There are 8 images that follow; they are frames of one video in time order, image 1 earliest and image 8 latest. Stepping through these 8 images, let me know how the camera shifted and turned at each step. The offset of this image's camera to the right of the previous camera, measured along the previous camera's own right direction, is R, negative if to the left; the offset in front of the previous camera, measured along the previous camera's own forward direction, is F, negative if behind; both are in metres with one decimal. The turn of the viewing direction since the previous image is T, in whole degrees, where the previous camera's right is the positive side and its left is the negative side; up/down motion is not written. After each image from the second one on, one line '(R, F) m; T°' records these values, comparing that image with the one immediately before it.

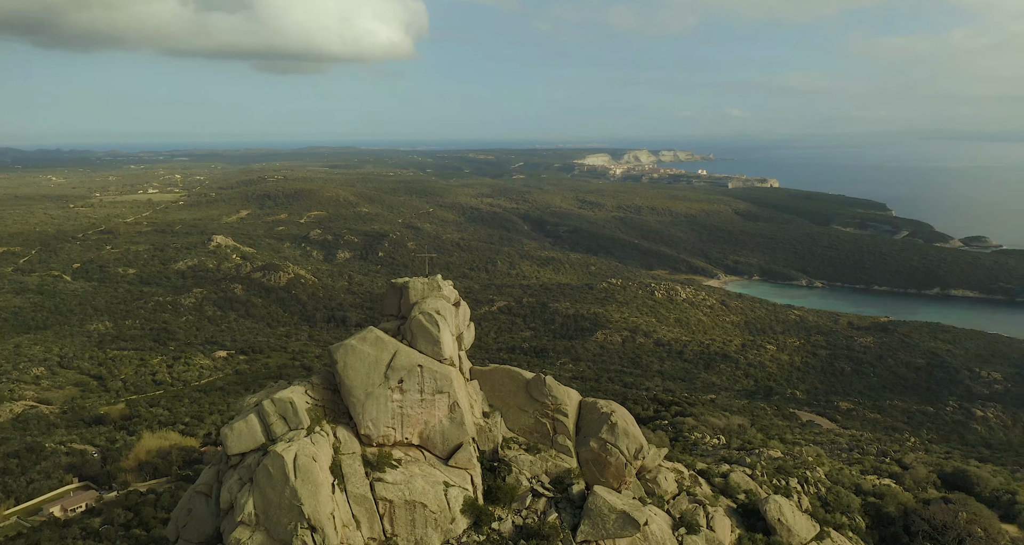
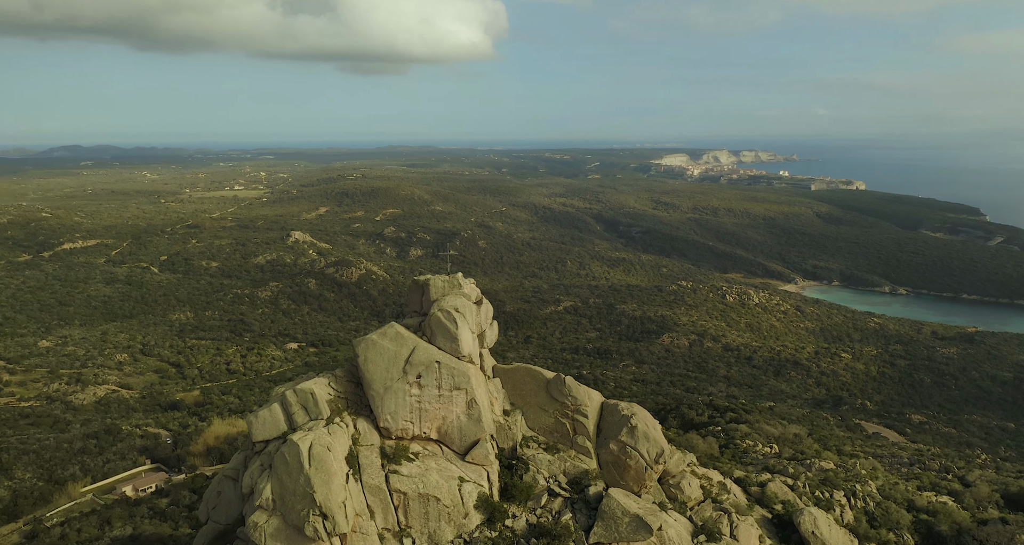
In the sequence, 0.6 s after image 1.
(+0.9, 0.0) m; -5°
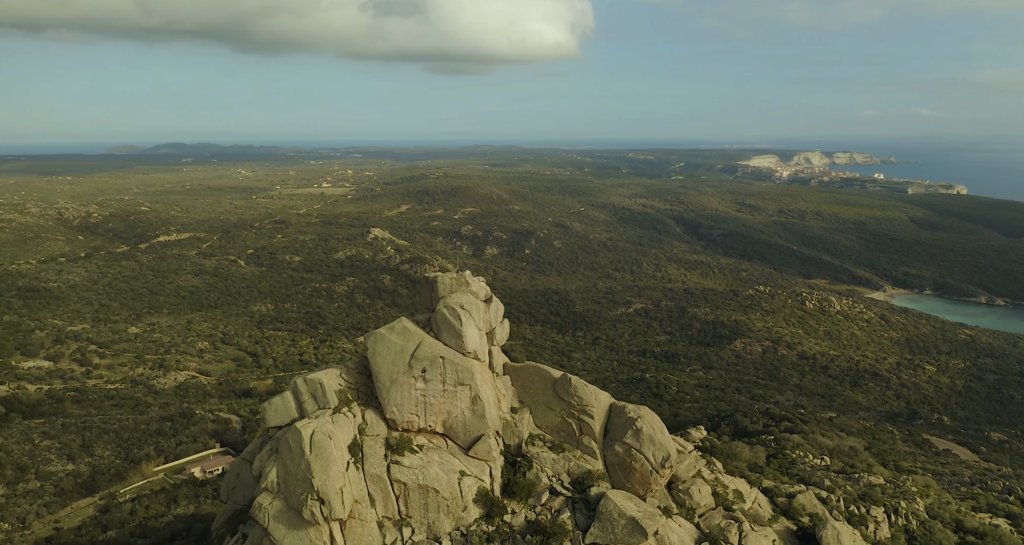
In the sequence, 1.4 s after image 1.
(+1.2, 0.0) m; -6°
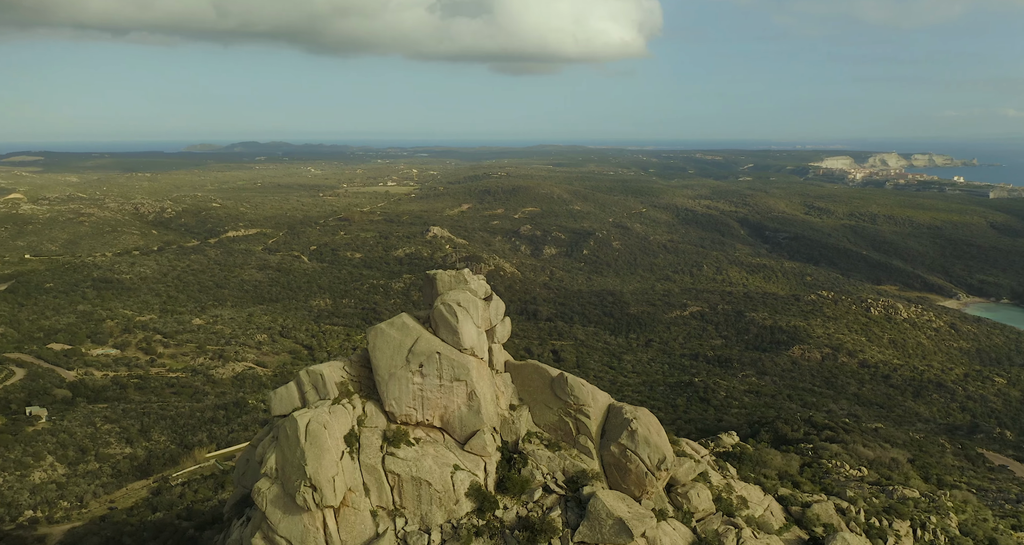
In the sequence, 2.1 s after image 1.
(+1.1, -0.1) m; -4°
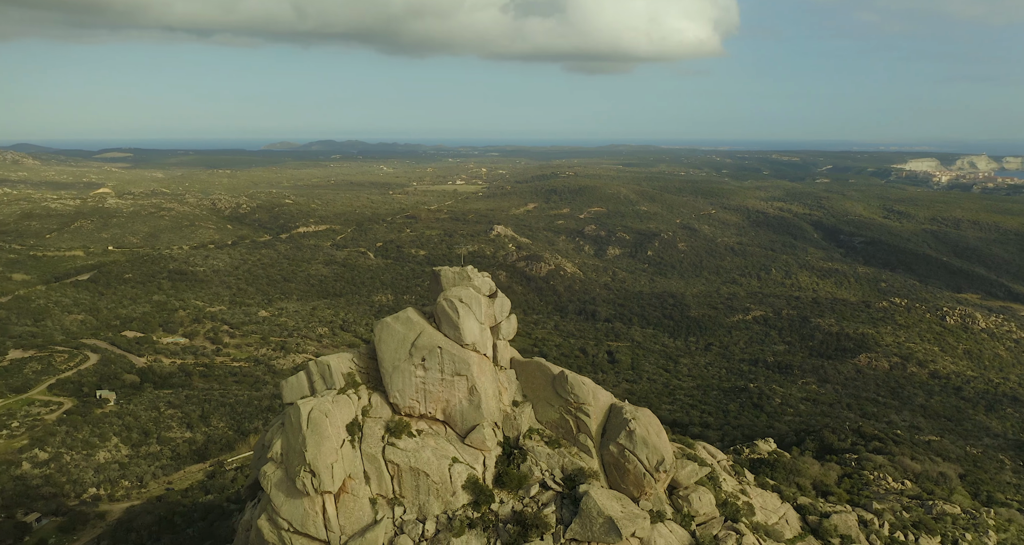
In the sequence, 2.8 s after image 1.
(+1.1, -0.1) m; -5°
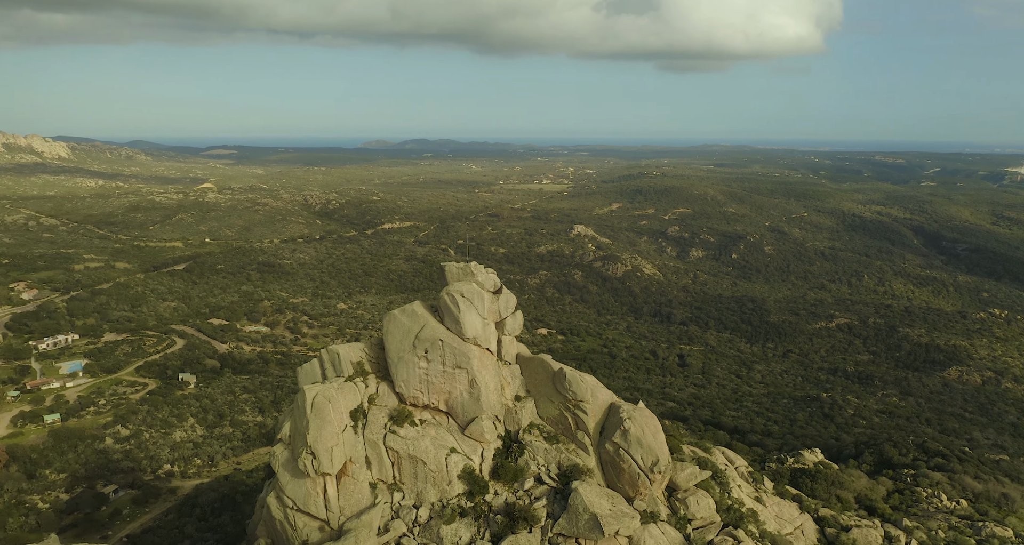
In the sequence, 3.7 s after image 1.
(+1.4, -0.2) m; -6°
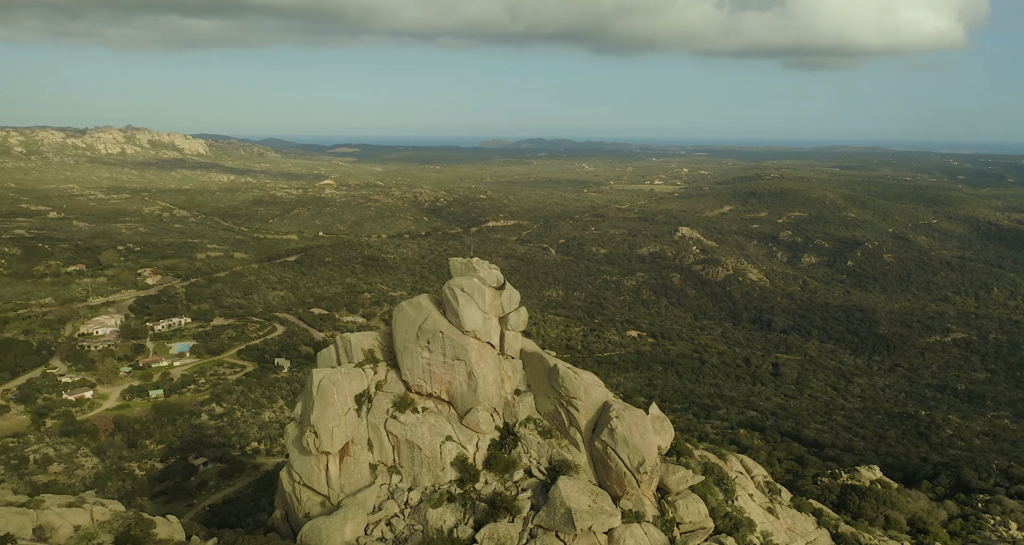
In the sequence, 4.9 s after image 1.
(+1.9, -0.3) m; -7°
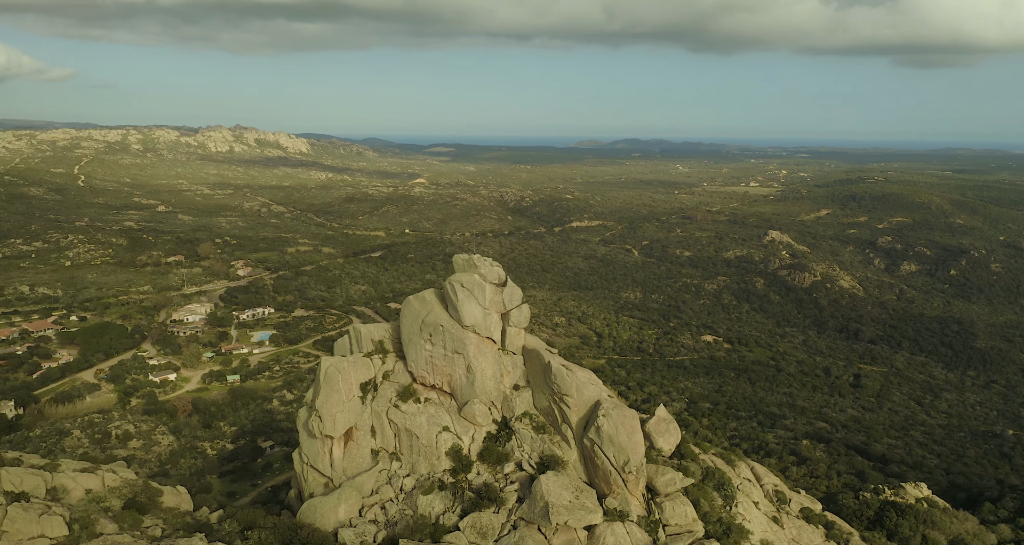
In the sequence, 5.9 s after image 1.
(+1.7, -0.3) m; -6°
